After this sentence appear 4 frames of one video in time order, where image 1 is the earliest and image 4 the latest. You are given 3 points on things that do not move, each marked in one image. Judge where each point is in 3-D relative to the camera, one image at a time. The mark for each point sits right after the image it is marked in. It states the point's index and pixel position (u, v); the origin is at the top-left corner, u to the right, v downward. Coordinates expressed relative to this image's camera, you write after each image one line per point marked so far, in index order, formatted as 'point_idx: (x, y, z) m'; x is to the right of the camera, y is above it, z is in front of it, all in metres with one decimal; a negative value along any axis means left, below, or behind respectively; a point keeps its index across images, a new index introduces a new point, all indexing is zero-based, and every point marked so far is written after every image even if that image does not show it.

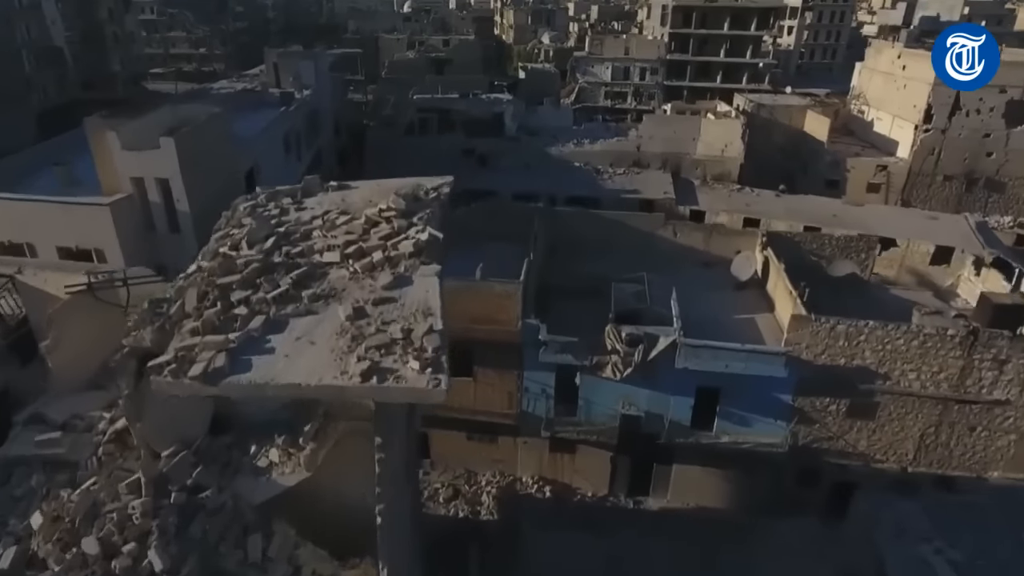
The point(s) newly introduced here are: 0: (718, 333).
0: (+3.7, -0.8, +13.6) m
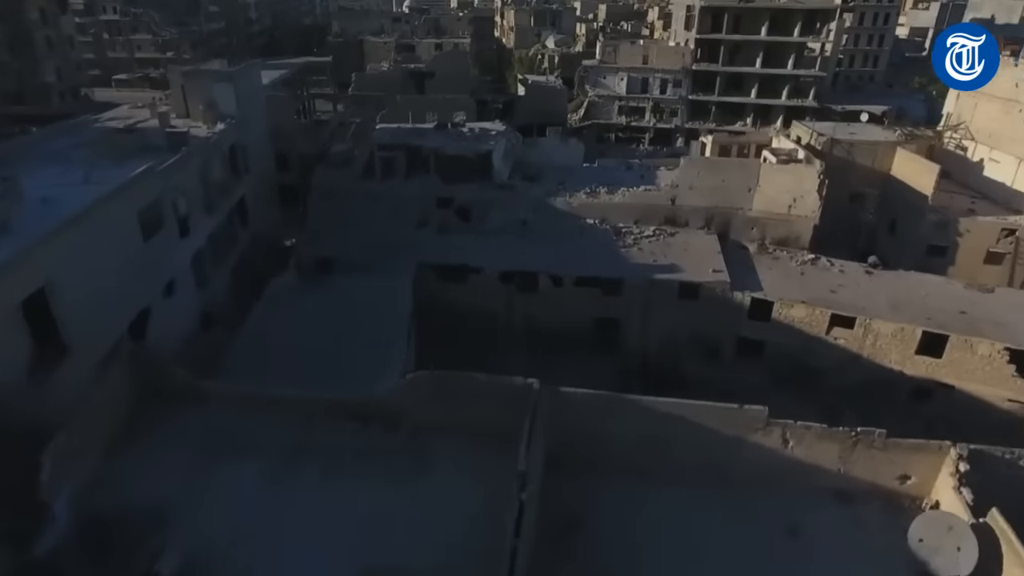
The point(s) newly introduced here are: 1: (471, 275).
0: (+3.3, -3.8, +5.9) m
1: (-1.1, +0.3, +19.8) m
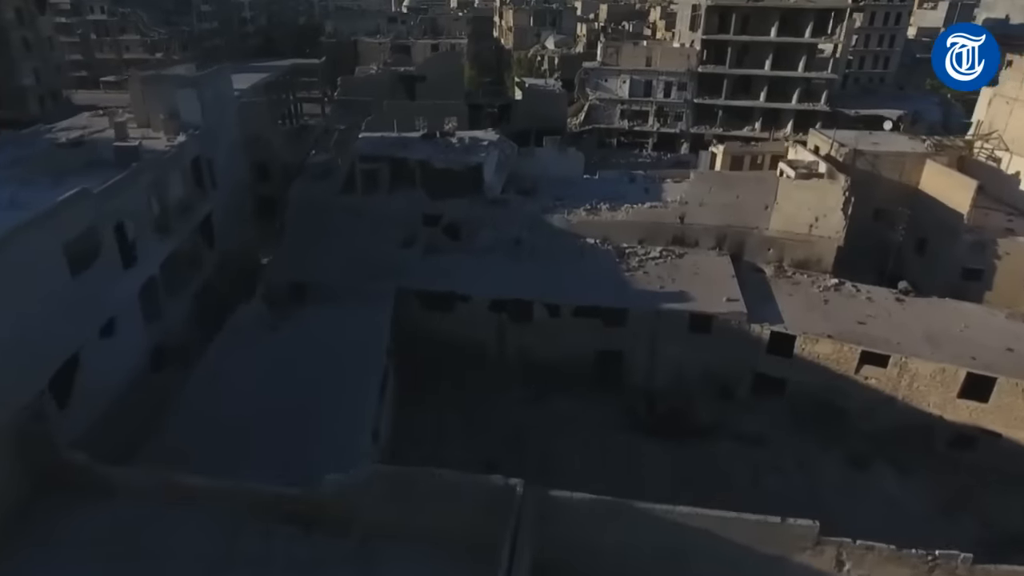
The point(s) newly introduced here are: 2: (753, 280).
0: (+3.1, -4.5, +4.0) m
1: (-1.3, -0.4, +17.9) m
2: (+6.2, +0.2, +19.3) m
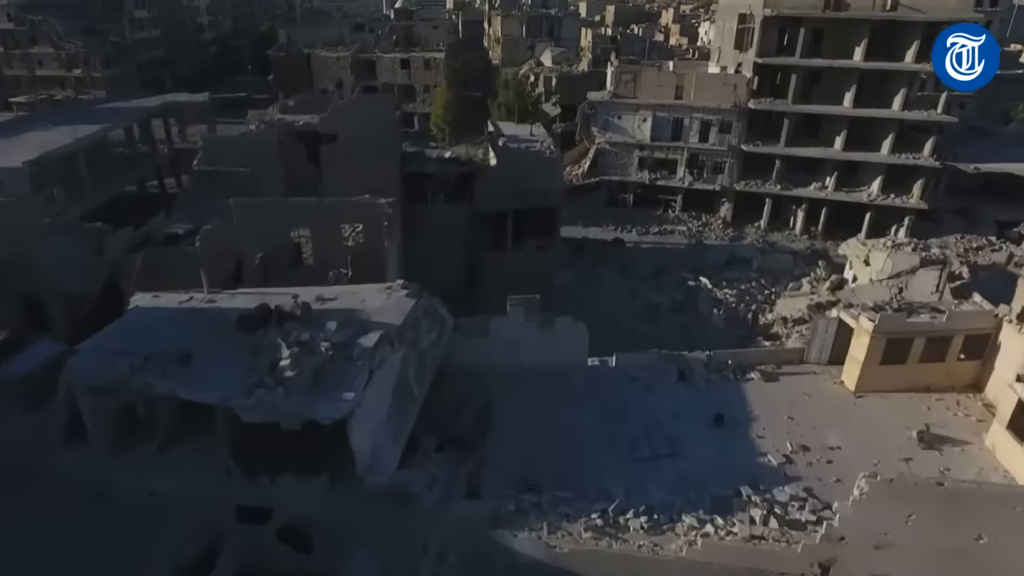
0: (+1.9, -9.5, -7.9) m
1: (-2.4, -5.3, +6.1) m
2: (+5.1, -4.7, +7.5) m
